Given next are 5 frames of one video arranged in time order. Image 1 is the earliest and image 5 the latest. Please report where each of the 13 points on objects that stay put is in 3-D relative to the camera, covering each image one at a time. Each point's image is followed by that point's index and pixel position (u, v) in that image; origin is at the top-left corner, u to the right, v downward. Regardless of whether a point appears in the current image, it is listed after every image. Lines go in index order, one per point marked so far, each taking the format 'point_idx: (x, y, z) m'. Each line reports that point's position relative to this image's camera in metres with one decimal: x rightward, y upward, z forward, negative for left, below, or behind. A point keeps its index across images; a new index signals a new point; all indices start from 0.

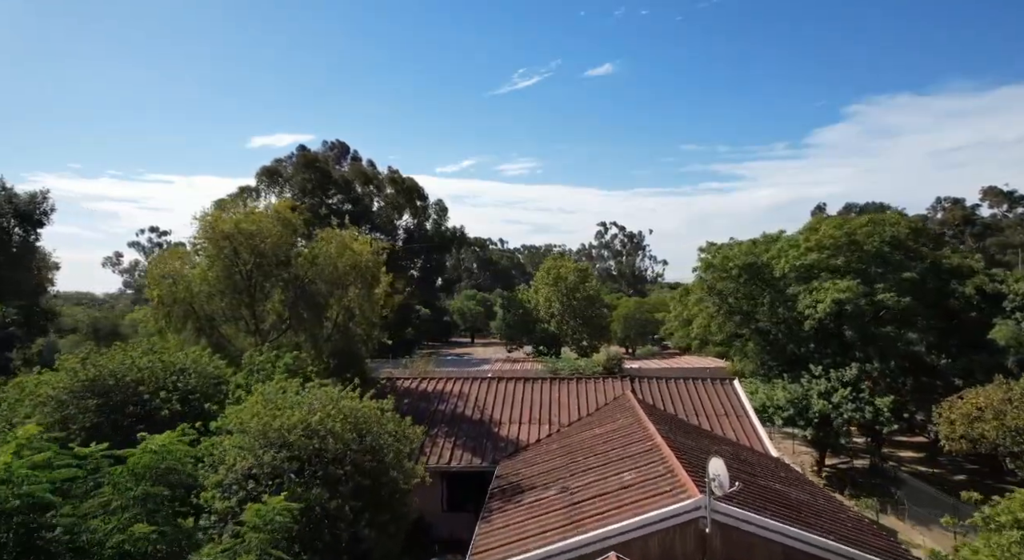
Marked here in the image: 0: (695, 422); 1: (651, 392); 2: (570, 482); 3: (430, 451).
0: (+3.4, -2.6, +11.6) m
1: (+2.8, -2.3, +12.7) m
2: (+0.8, -2.8, +8.5) m
3: (-1.4, -3.0, +11.0) m
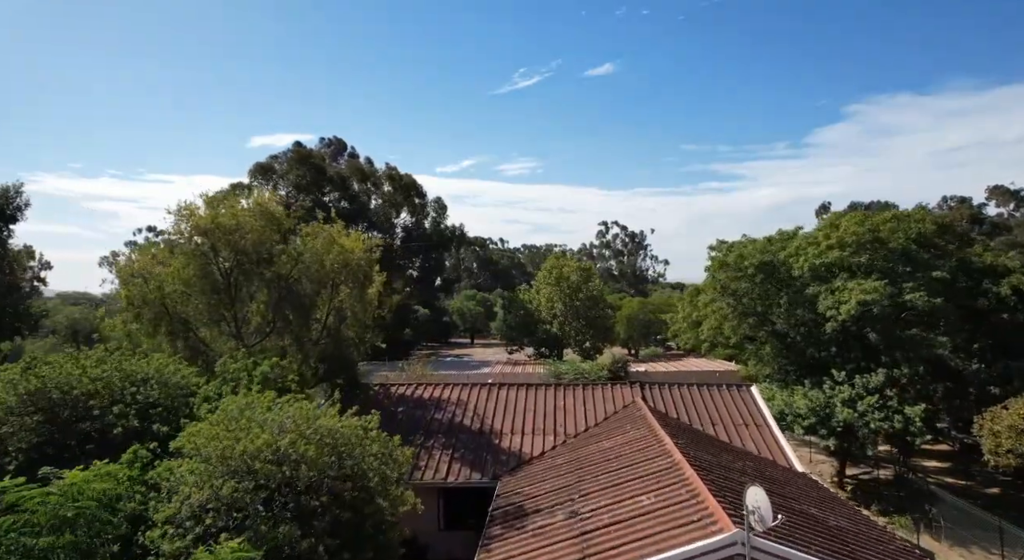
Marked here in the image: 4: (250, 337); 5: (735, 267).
0: (+3.5, -2.6, +10.7) m
1: (+2.9, -2.3, +11.8) m
2: (+0.8, -2.8, +7.7) m
3: (-1.4, -3.0, +10.1) m
4: (-4.9, -1.1, +11.6) m
5: (+5.3, +0.3, +14.8) m
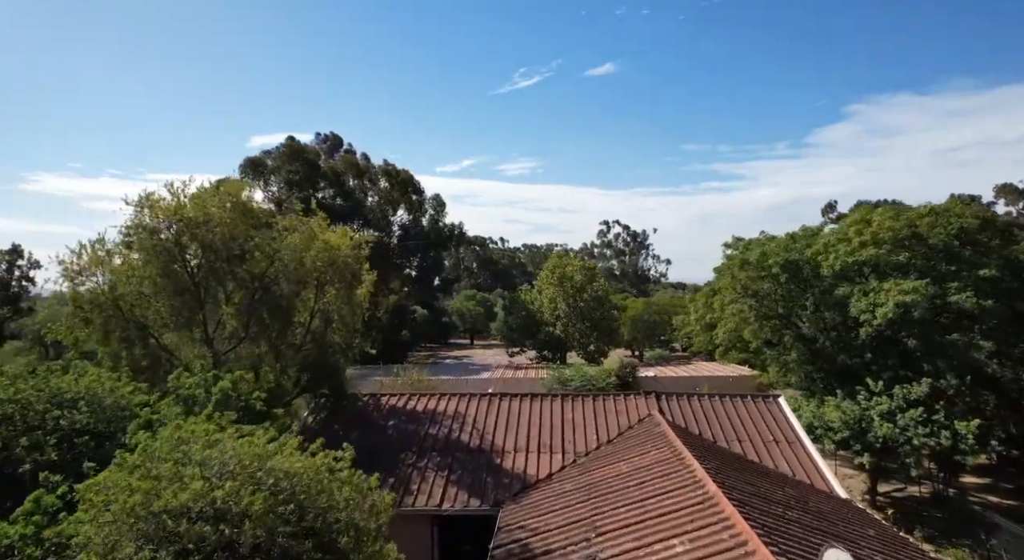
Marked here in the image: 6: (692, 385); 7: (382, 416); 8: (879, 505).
0: (+3.5, -2.6, +9.6) m
1: (+2.9, -2.3, +10.7) m
2: (+0.9, -2.8, +6.5) m
3: (-1.4, -3.0, +9.0) m
4: (-4.8, -1.1, +10.5) m
5: (+5.4, +0.3, +13.6) m
6: (+5.7, -3.3, +19.9) m
7: (-2.3, -2.4, +10.9) m
8: (+7.0, -4.3, +12.0) m
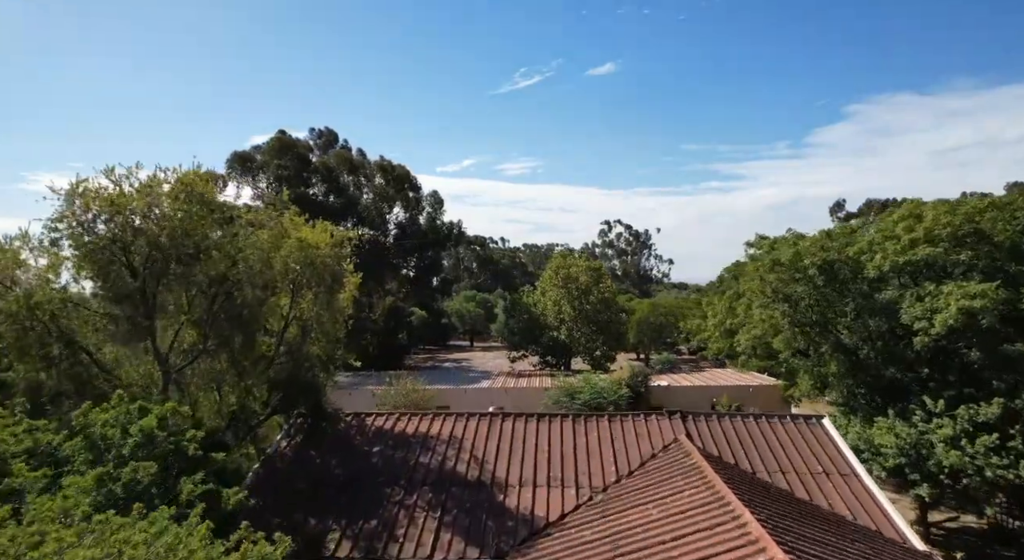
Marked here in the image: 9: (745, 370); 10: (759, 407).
0: (+3.6, -2.7, +8.1) m
1: (+3.0, -2.3, +9.2) m
2: (+0.9, -2.8, +5.0) m
3: (-1.3, -3.0, +7.5) m
4: (-4.8, -1.1, +9.0) m
5: (+5.4, +0.2, +12.2) m
6: (+5.8, -3.4, +18.4) m
7: (-2.2, -2.4, +9.5) m
8: (+7.1, -4.4, +10.5) m
9: (+7.3, -2.8, +19.5) m
10: (+7.2, -3.7, +18.2) m
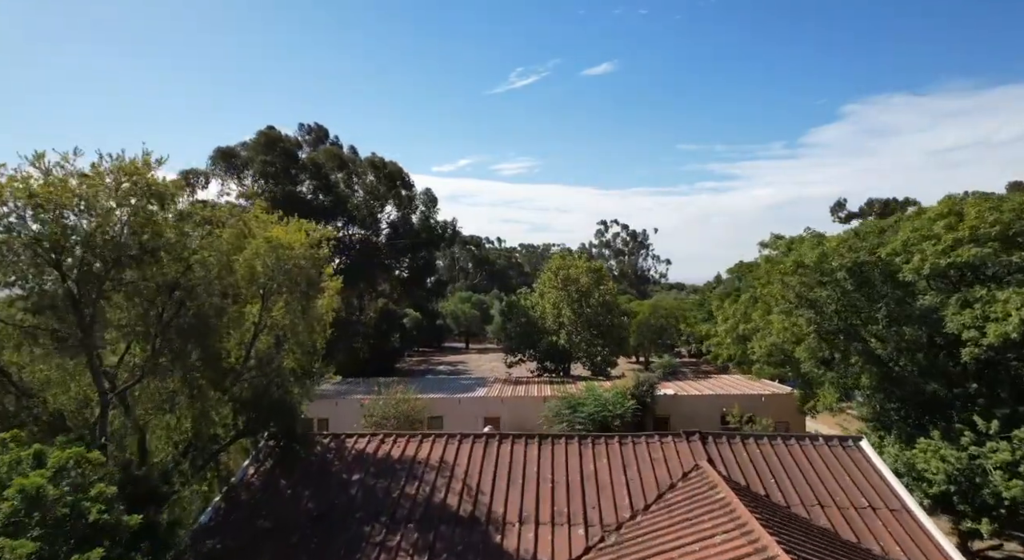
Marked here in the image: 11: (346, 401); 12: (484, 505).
0: (+3.6, -2.7, +7.0) m
1: (+3.0, -2.4, +8.1) m
2: (+1.0, -2.9, +3.9) m
3: (-1.3, -3.1, +6.4) m
4: (-4.8, -1.2, +7.9) m
5: (+5.4, +0.2, +11.1) m
6: (+5.7, -3.4, +17.3) m
7: (-2.2, -2.5, +8.3) m
8: (+7.1, -4.4, +9.5) m
9: (+7.2, -2.9, +18.4) m
10: (+7.1, -3.7, +17.1) m
11: (-4.8, -3.5, +18.1) m
12: (-0.3, -2.7, +7.5) m
